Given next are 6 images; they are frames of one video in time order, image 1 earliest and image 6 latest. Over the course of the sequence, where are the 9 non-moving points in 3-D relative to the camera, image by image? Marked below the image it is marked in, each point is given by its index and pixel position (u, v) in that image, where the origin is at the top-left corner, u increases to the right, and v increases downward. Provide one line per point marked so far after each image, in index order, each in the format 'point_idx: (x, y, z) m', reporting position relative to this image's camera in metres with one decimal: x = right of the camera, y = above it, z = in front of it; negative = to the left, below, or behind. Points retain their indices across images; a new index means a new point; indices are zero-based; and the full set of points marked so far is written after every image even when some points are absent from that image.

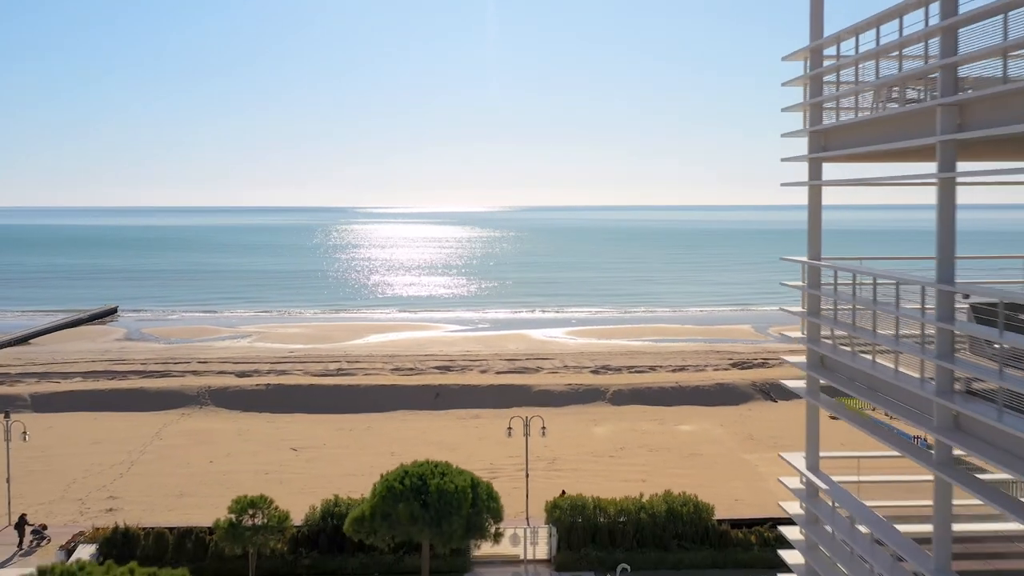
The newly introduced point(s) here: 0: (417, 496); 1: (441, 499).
0: (-1.8, -3.8, +15.9) m
1: (-1.3, -3.8, +15.9) m
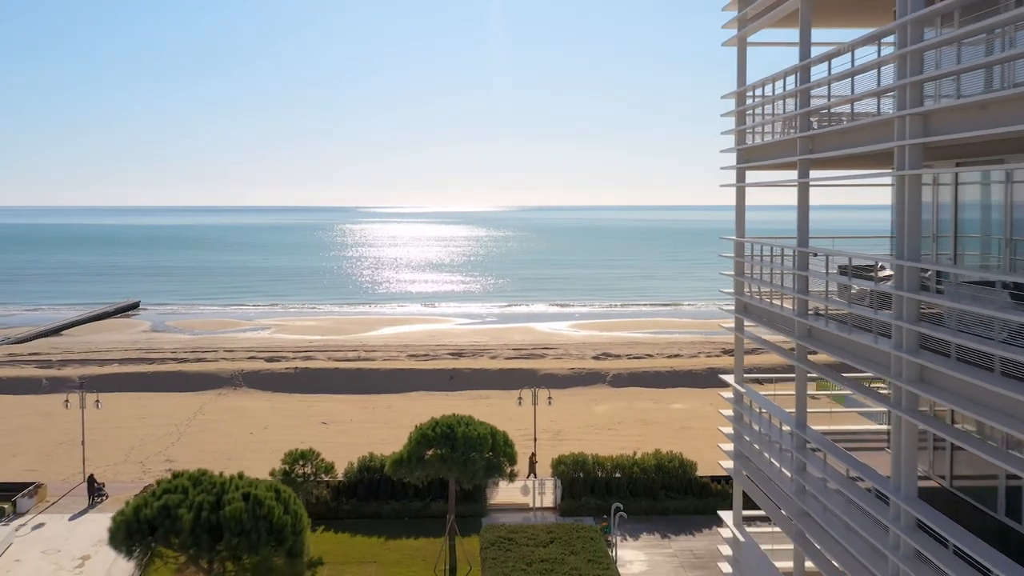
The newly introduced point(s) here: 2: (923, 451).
0: (-1.5, -3.4, +19.3) m
1: (-1.0, -3.5, +19.3) m
2: (+4.5, -1.8, +9.3) m
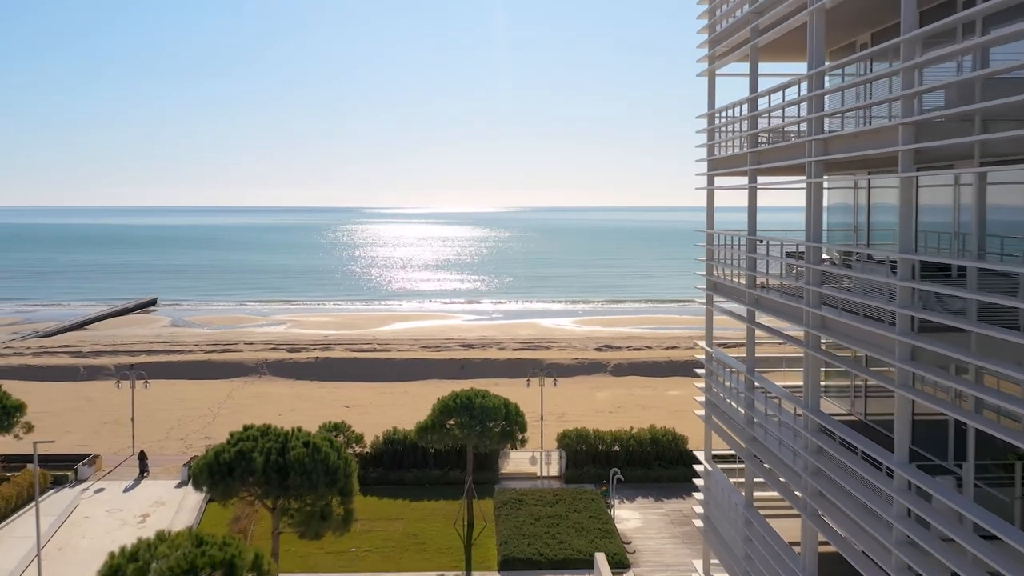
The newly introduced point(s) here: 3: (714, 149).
0: (-1.2, -3.2, +22.0) m
1: (-0.7, -3.2, +22.0) m
2: (+4.7, -1.5, +12.0) m
3: (+3.1, +2.2, +13.1) m
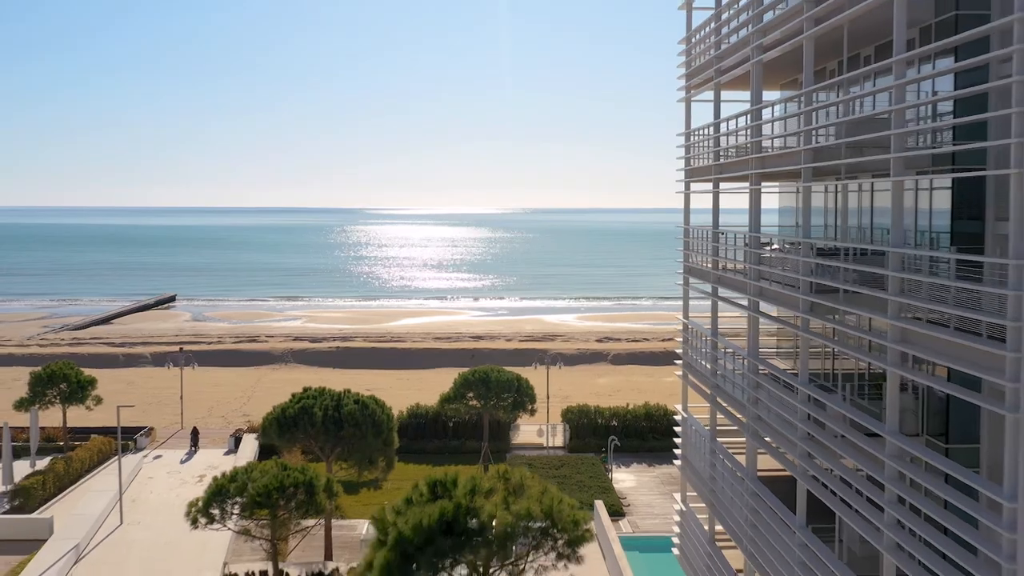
0: (-0.9, -2.9, +25.3) m
1: (-0.4, -2.9, +25.3) m
2: (+5.0, -1.2, +15.3) m
3: (+3.4, +2.5, +16.5) m
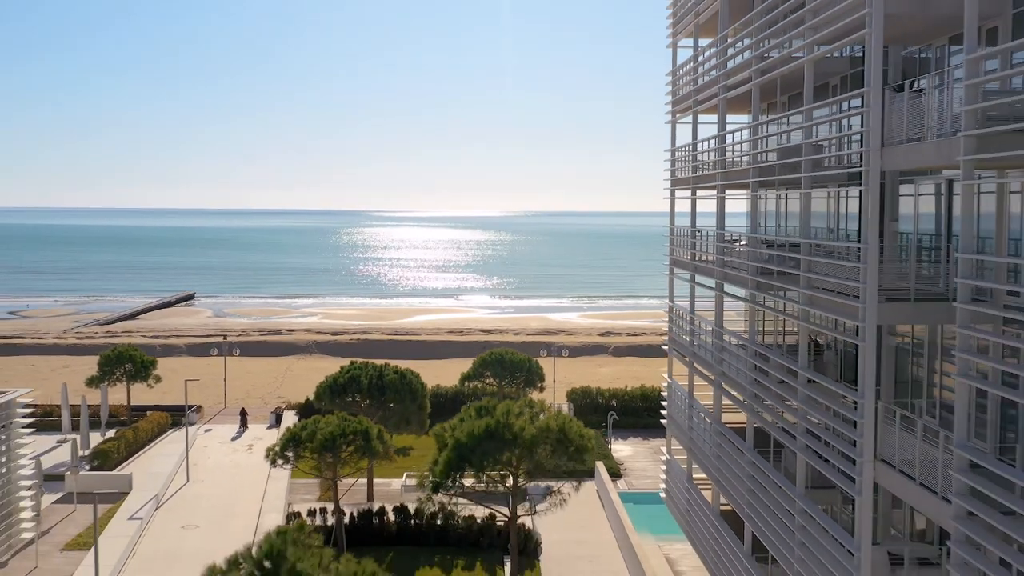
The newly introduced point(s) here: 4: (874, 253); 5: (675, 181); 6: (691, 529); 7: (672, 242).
0: (-0.5, -2.6, +29.0) m
1: (0.0, -2.6, +28.9) m
2: (+5.4, -0.9, +18.9) m
3: (+3.8, +2.7, +20.1) m
4: (+4.2, +0.4, +10.0) m
5: (+3.9, +2.5, +20.0) m
6: (+3.9, -5.2, +18.4) m
7: (+3.8, +1.1, +20.0) m
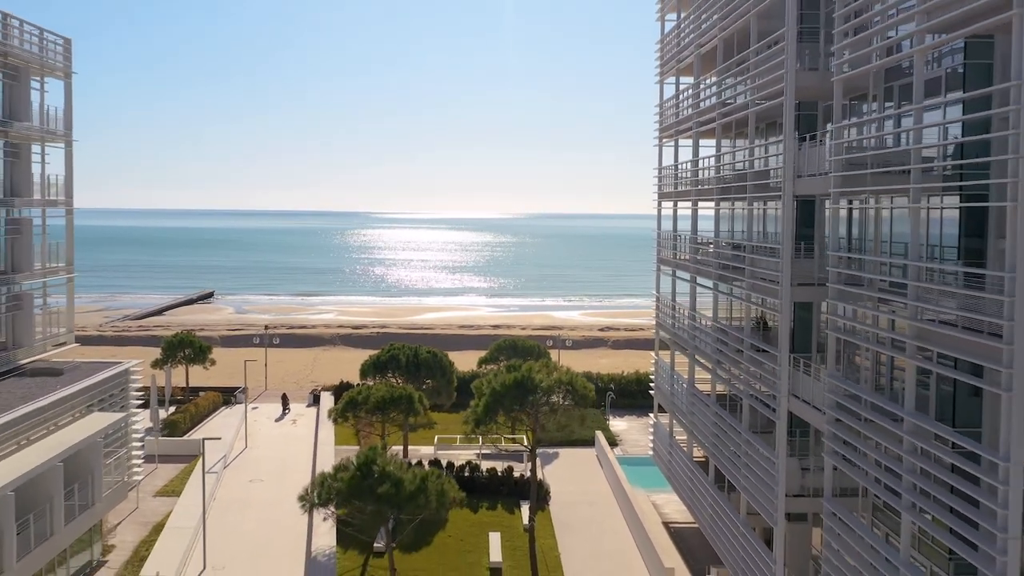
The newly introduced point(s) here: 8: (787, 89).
0: (0.0, -2.4, +33.4) m
1: (+0.4, -2.4, +33.4) m
2: (+5.9, -0.8, +23.3) m
3: (+4.3, +2.9, +24.5) m
4: (+4.7, +0.6, +14.4) m
5: (+4.4, +2.7, +24.4) m
6: (+4.3, -5.0, +22.8) m
7: (+4.2, +1.3, +24.4) m
8: (+4.6, +3.3, +14.2) m
